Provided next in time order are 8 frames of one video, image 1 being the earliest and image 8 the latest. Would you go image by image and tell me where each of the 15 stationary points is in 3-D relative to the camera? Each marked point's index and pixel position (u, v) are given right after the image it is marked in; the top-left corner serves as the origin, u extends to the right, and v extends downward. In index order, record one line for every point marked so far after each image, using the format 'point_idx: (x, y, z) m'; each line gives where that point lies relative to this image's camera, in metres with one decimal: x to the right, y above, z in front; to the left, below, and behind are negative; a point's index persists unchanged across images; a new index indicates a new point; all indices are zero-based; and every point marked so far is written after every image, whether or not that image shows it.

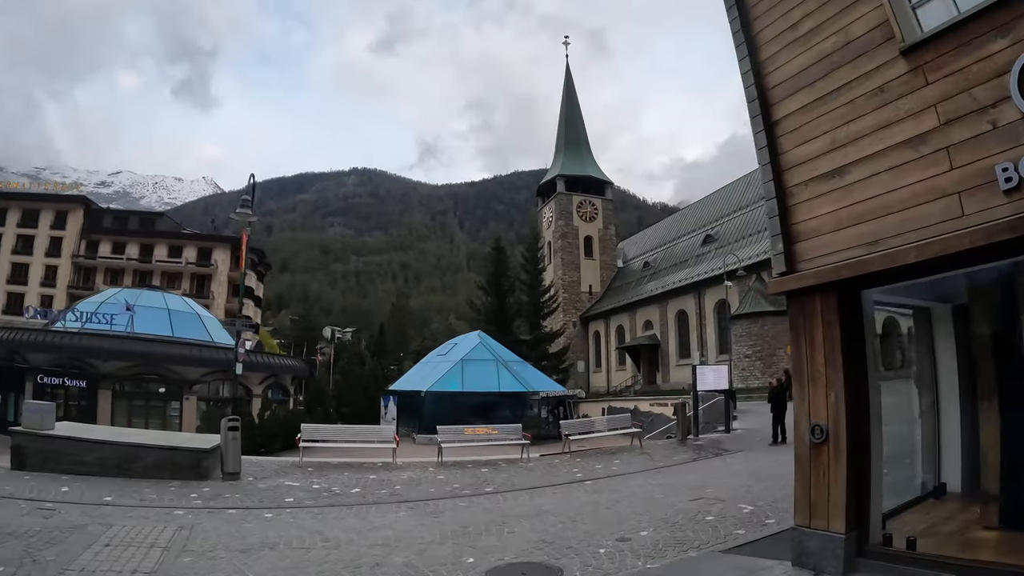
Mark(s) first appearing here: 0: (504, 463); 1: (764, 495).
0: (-0.2, -3.2, +12.7) m
1: (+2.9, -2.4, +7.9) m
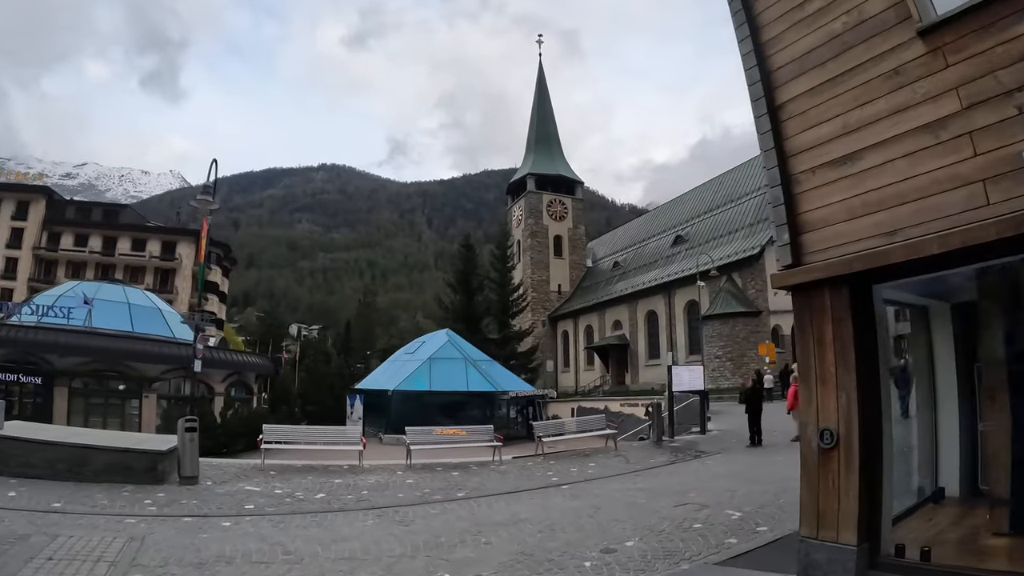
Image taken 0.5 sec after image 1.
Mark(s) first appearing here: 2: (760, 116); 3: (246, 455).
0: (-0.7, -3.2, +12.3) m
1: (+2.6, -2.3, +7.6) m
2: (+2.0, +1.4, +5.4) m
3: (-6.3, -4.1, +16.8) m
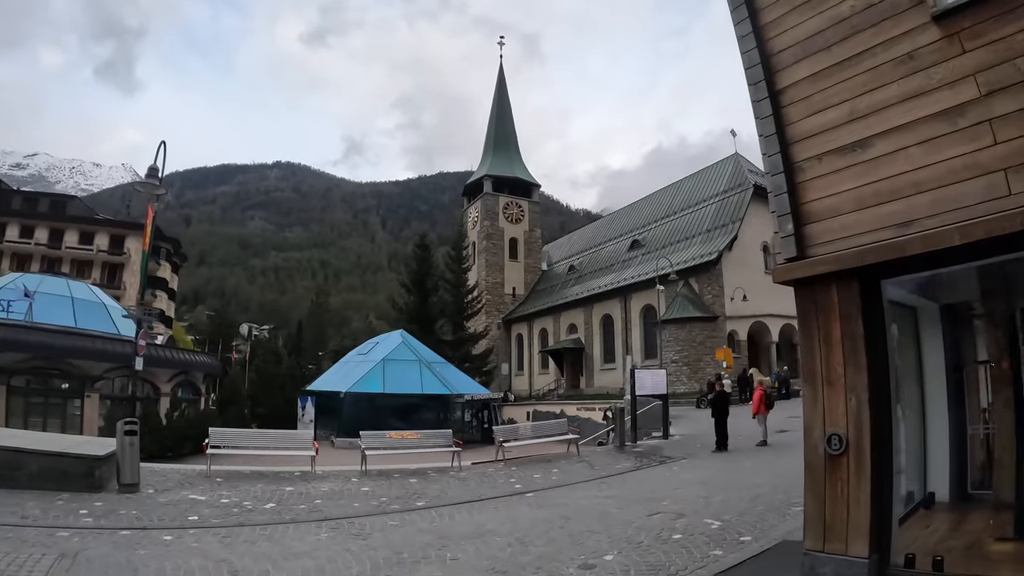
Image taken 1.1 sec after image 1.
0: (-1.3, -3.1, +11.7) m
1: (+2.3, -2.3, +7.3) m
2: (+1.8, +1.4, +5.0) m
3: (-7.3, -4.0, +15.9) m
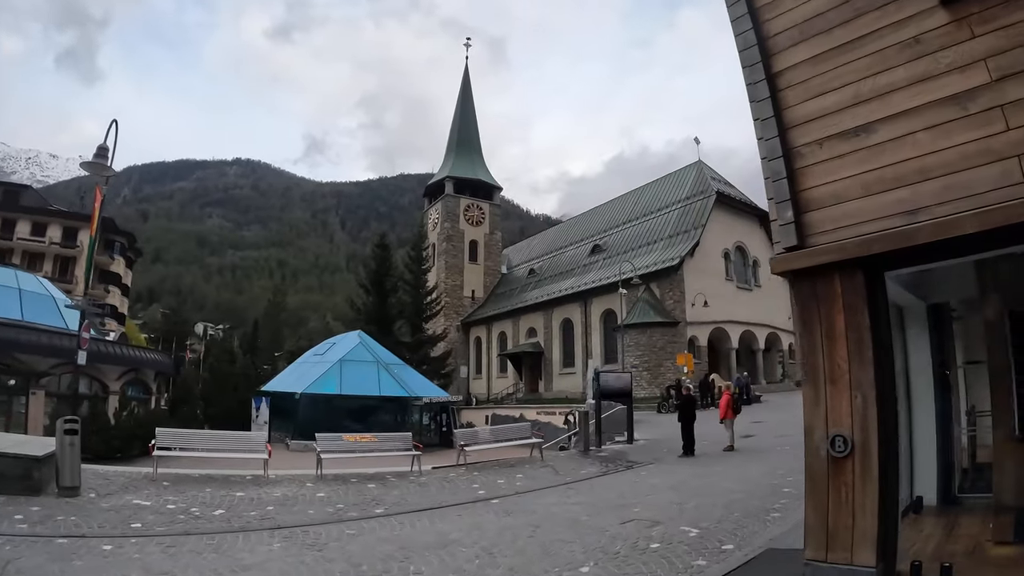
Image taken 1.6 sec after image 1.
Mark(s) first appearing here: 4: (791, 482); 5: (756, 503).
0: (-1.9, -3.1, +11.2) m
1: (+1.9, -2.3, +7.0) m
2: (+1.7, +1.4, +4.8) m
3: (-8.1, -3.8, +15.0) m
4: (+3.8, -2.6, +9.2) m
5: (+2.7, -2.4, +7.6) m
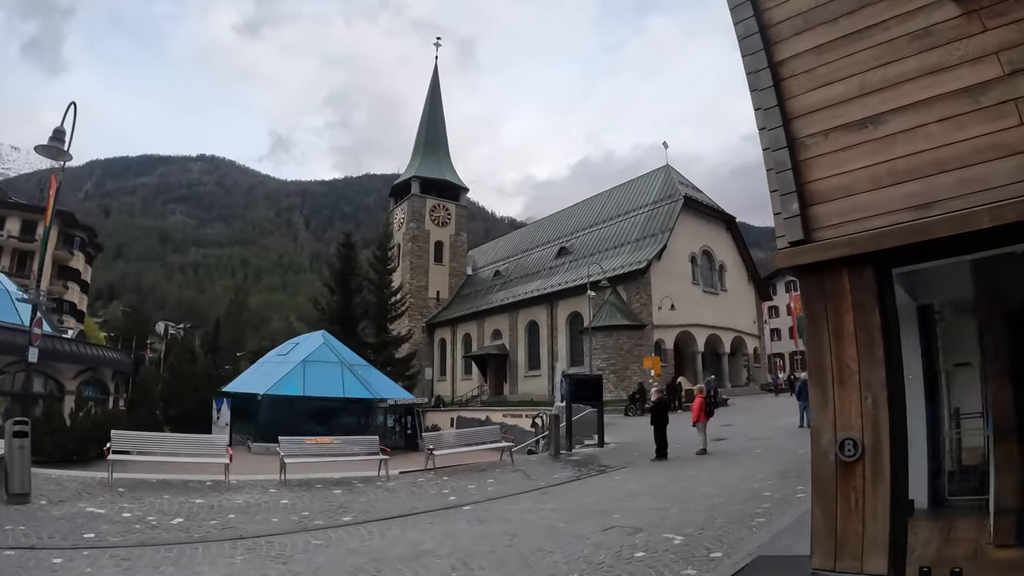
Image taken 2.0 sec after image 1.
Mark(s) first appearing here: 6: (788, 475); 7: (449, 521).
0: (-2.4, -3.0, +10.8) m
1: (+1.7, -2.3, +6.8) m
2: (+1.6, +1.4, +4.5) m
3: (-8.8, -3.7, +14.3) m
4: (+3.4, -2.6, +9.0) m
5: (+2.4, -2.4, +7.4) m
6: (+4.2, -2.8, +10.4) m
7: (-0.7, -2.6, +7.6) m
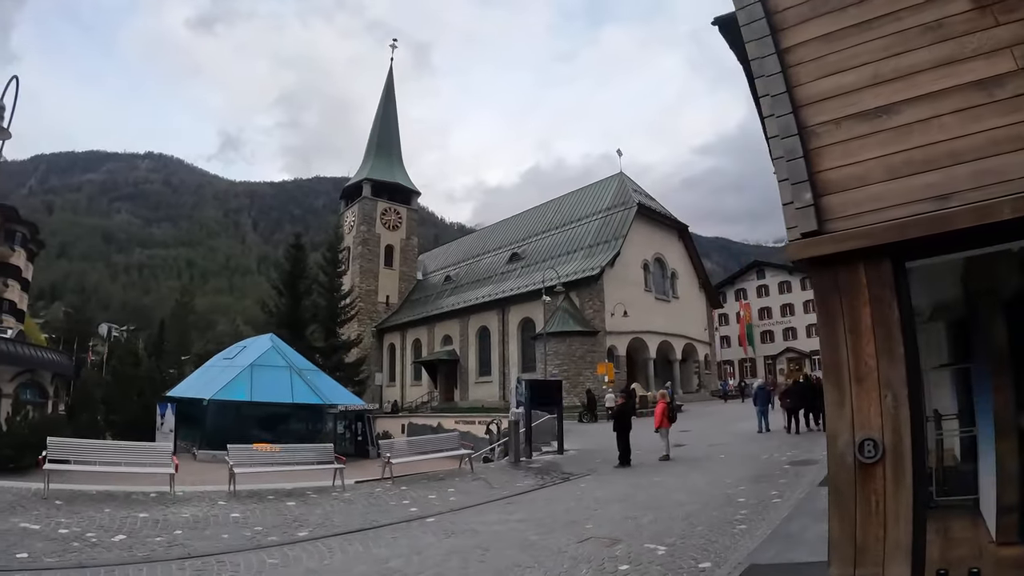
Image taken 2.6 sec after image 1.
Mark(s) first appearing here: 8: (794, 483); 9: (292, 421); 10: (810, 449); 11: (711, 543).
0: (-2.9, -3.0, +10.2) m
1: (+1.4, -2.3, +6.5) m
2: (+1.6, +1.4, +4.3) m
3: (-9.6, -3.6, +13.2) m
4: (+3.0, -2.6, +8.9) m
5: (+2.1, -2.4, +7.2) m
6: (+3.6, -2.9, +10.3) m
7: (-1.0, -2.6, +7.2) m
8: (+4.4, -2.9, +10.5) m
9: (-6.3, -3.9, +19.9) m
10: (+6.5, -3.4, +14.9) m
11: (+1.7, -2.2, +6.0) m
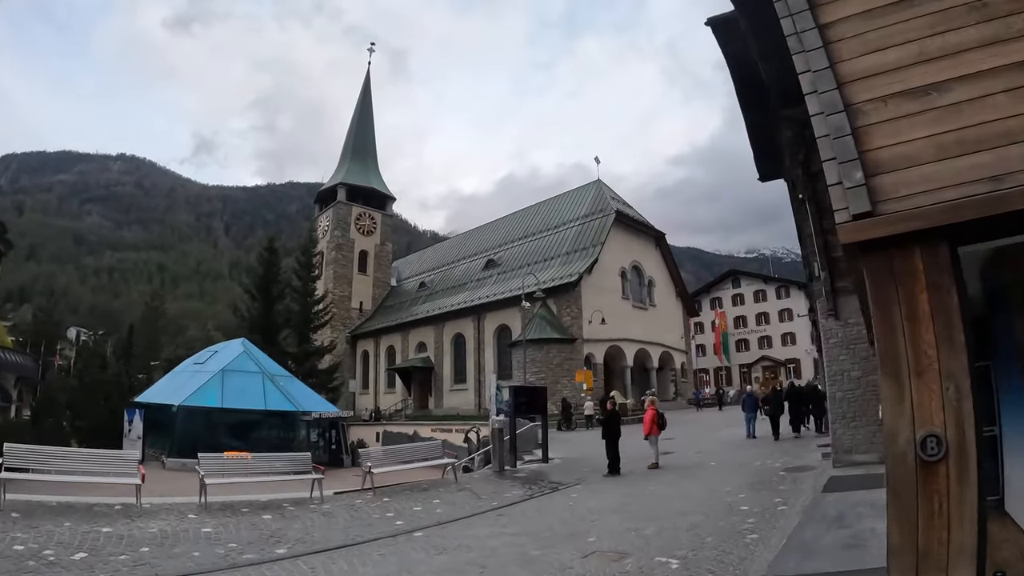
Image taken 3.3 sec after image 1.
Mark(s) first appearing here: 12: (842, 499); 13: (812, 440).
0: (-3.1, -3.0, +9.7) m
1: (+1.4, -2.3, +6.1) m
2: (+1.6, +1.5, +4.0) m
3: (-9.9, -3.6, +12.4) m
4: (+2.8, -2.7, +8.6) m
5: (+2.0, -2.4, +6.8) m
6: (+3.5, -2.9, +10.0) m
7: (-1.0, -2.5, +6.7) m
8: (+4.2, -3.0, +10.2) m
9: (-6.9, -3.9, +19.2) m
10: (+6.1, -3.6, +14.7) m
11: (+1.7, -2.3, +5.7) m
12: (+4.6, -2.9, +9.6) m
13: (+8.3, -4.1, +18.9) m
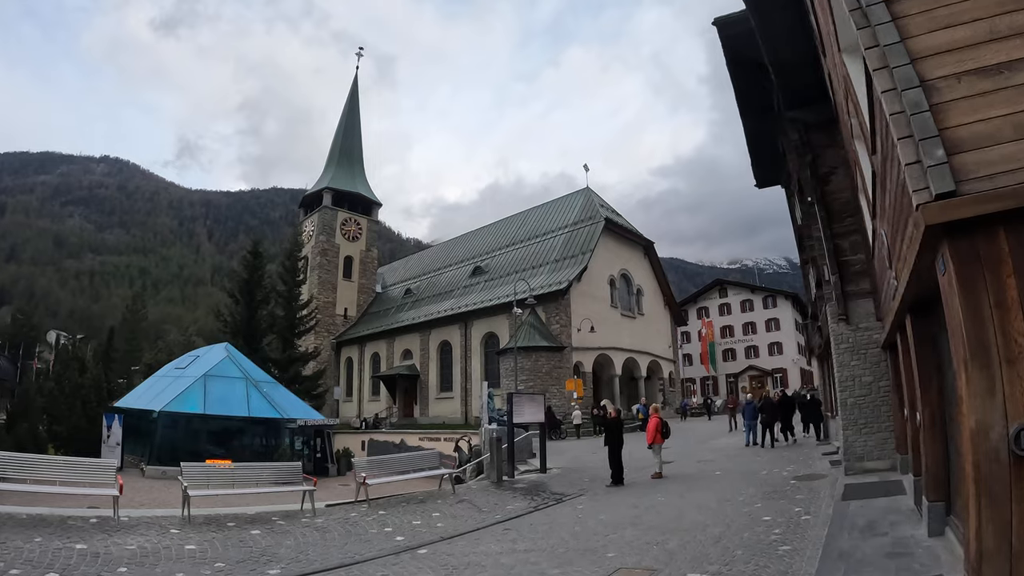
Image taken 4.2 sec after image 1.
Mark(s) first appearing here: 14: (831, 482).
0: (-3.0, -3.0, +9.0) m
1: (+1.5, -2.3, +5.6) m
2: (+1.9, +1.5, +3.5) m
3: (-9.9, -3.6, +11.7) m
4: (+2.9, -2.7, +8.1) m
5: (+2.2, -2.4, +6.3) m
6: (+3.5, -3.0, +9.6) m
7: (-0.9, -2.5, +6.1) m
8: (+4.2, -3.1, +9.8) m
9: (-7.0, -4.0, +18.5) m
10: (+6.0, -3.7, +14.3) m
11: (+1.9, -2.2, +5.2) m
12: (+4.7, -2.9, +9.1) m
13: (+8.1, -4.4, +18.5) m
14: (+5.5, -3.4, +12.0) m
